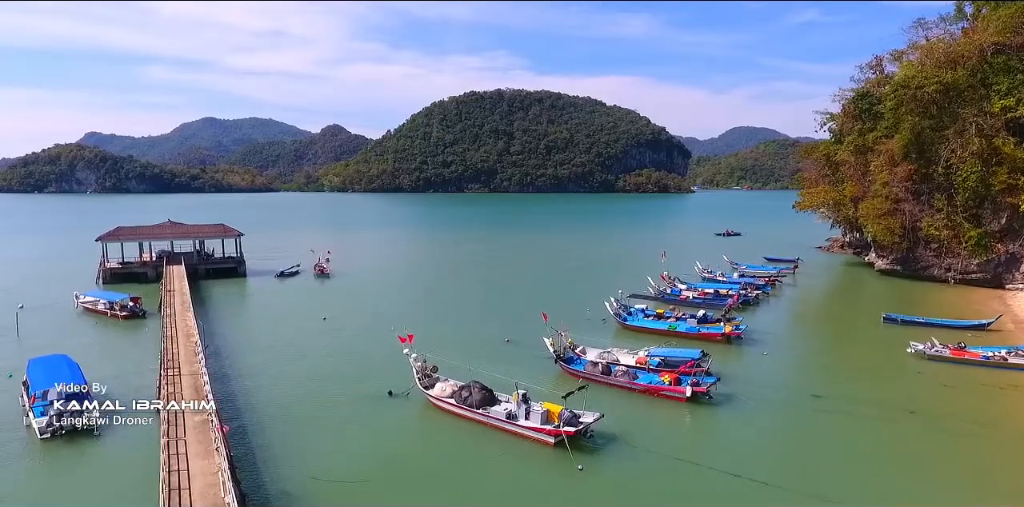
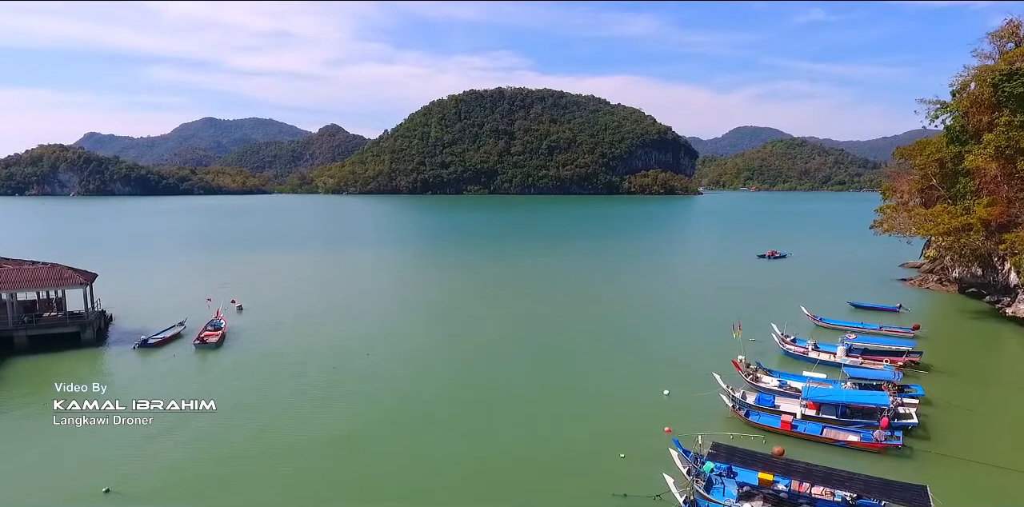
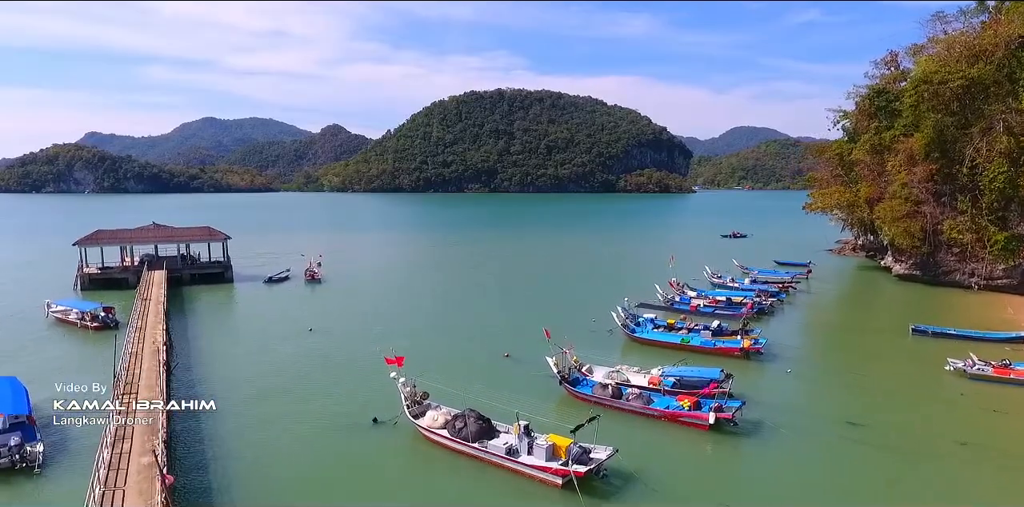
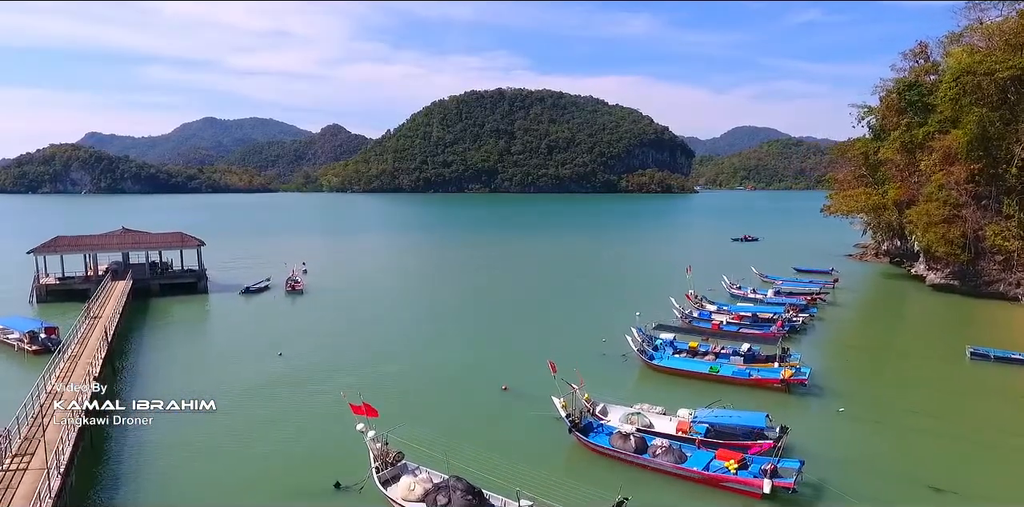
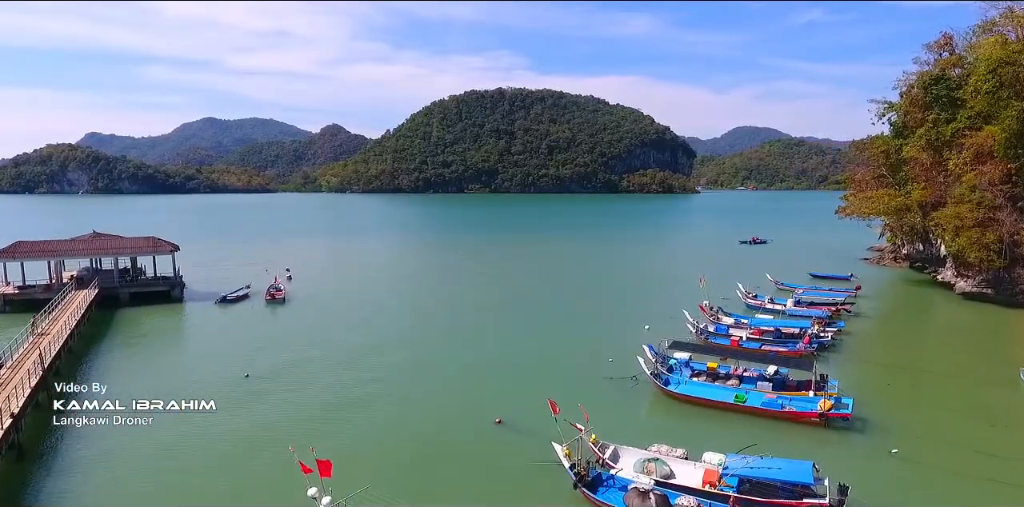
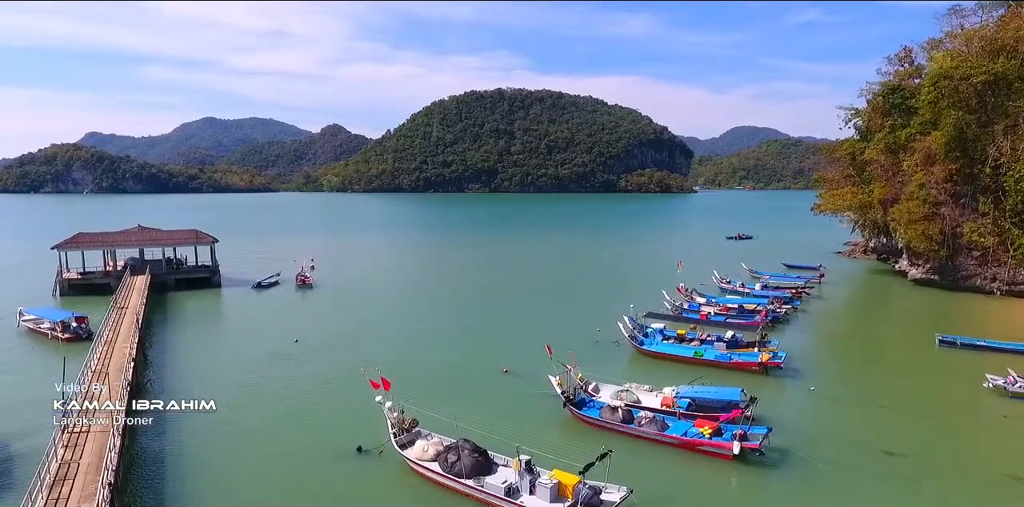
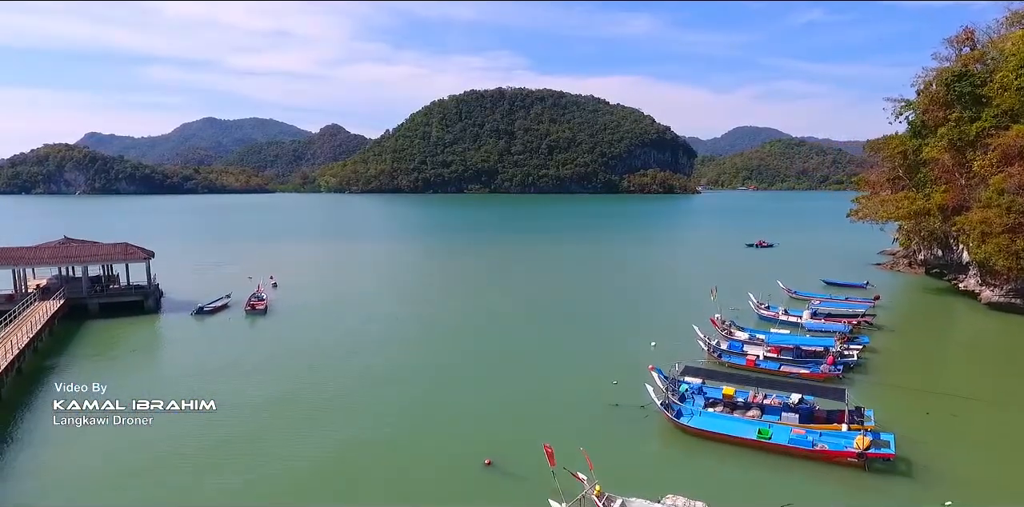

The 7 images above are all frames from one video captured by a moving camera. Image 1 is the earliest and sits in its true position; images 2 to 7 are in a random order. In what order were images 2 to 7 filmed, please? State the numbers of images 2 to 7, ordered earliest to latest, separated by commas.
3, 6, 4, 5, 7, 2
